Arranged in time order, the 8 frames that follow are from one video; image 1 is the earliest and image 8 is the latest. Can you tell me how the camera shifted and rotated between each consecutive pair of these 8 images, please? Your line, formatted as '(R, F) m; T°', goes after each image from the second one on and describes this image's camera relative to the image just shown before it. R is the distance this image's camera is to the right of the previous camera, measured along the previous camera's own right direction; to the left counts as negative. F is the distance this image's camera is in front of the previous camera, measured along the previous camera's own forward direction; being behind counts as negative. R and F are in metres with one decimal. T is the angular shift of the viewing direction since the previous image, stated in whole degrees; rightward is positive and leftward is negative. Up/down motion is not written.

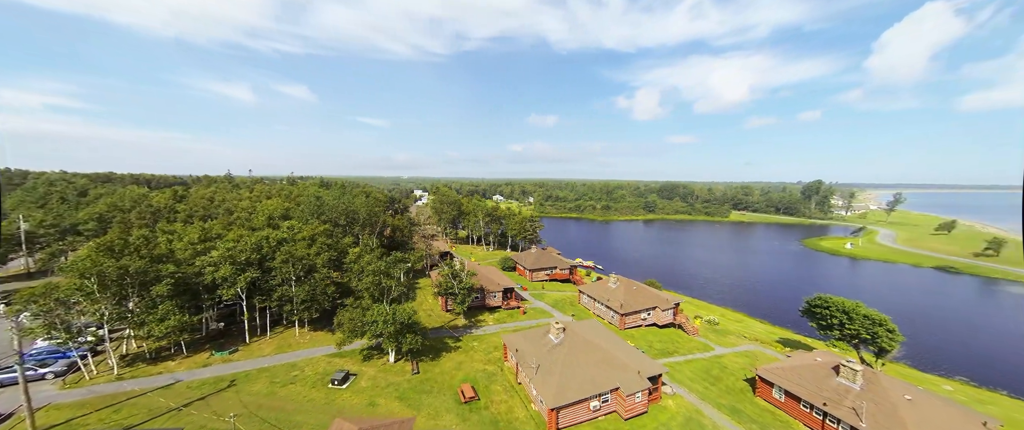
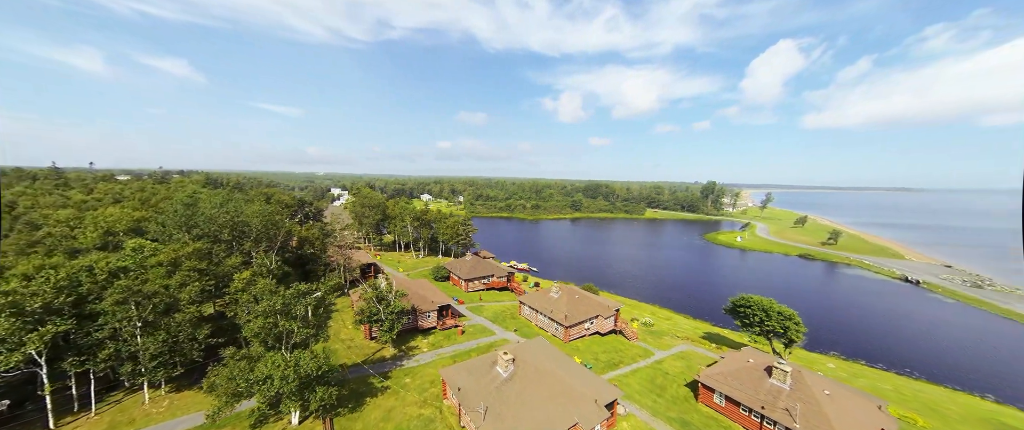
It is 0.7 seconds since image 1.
(-0.6, +3.2) m; +13°
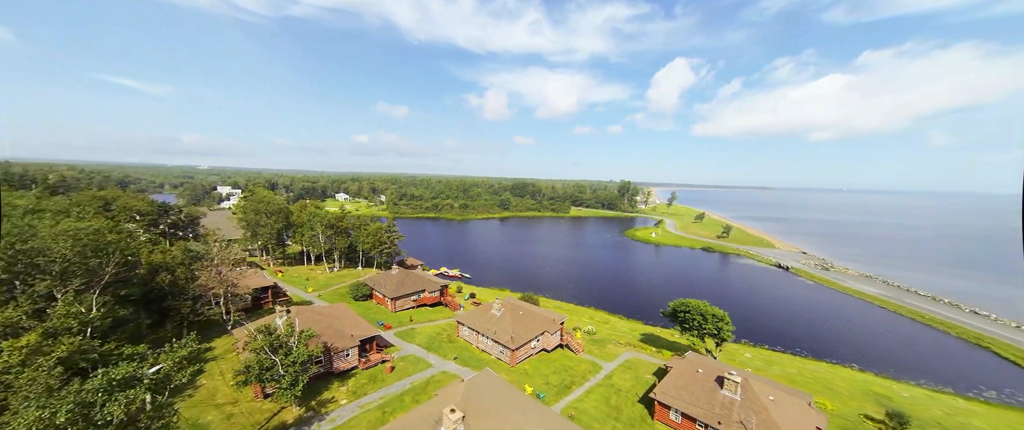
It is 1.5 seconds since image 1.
(-0.9, +3.7) m; +13°
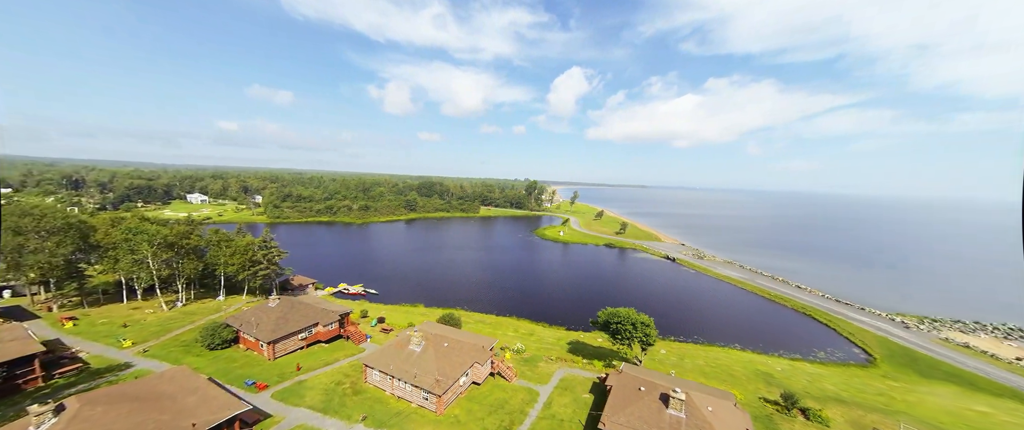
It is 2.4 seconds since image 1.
(-1.0, +4.3) m; +16°
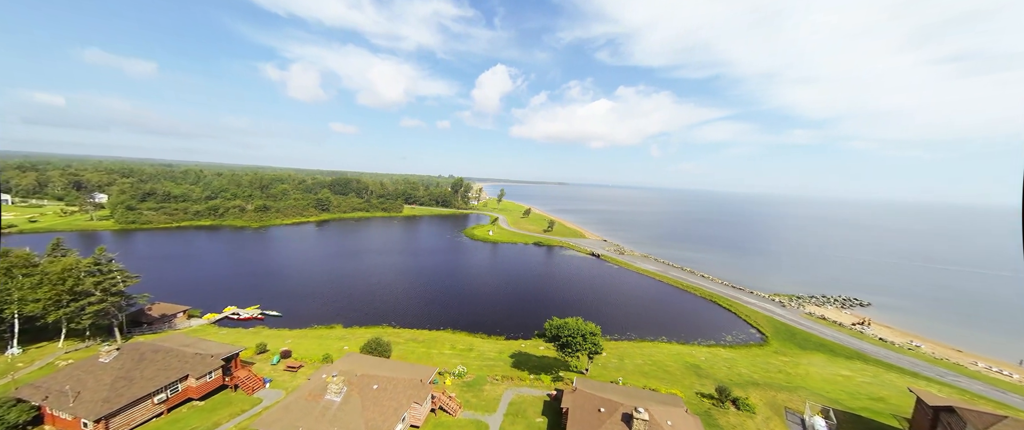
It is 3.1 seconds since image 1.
(-1.2, +3.4) m; +13°
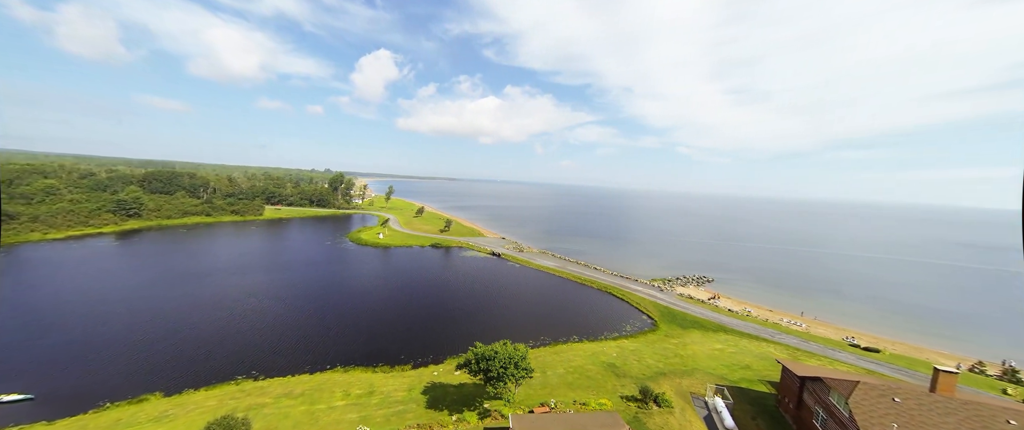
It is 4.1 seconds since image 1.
(-1.6, +4.9) m; +19°
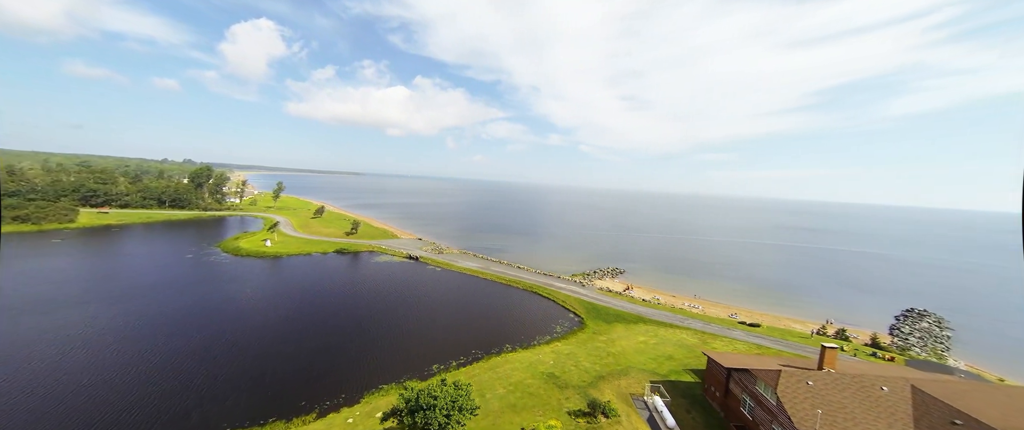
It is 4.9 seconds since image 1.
(-1.4, +4.1) m; +15°
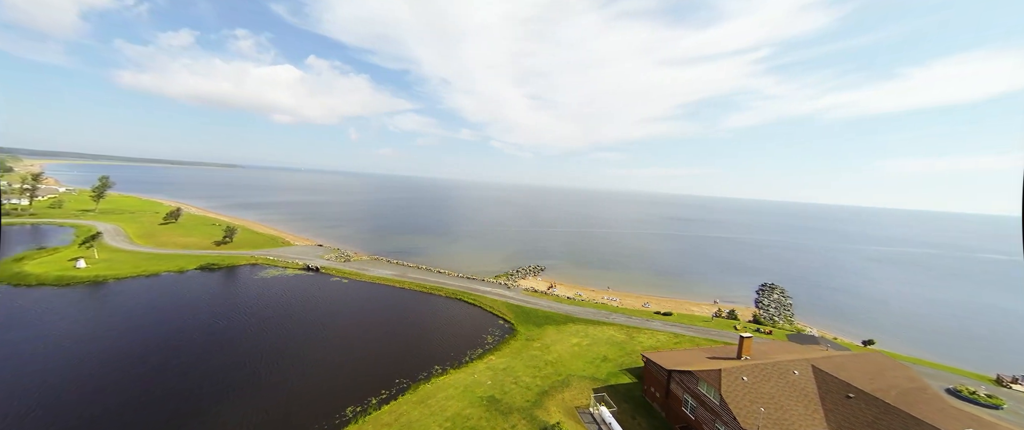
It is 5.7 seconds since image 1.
(-1.5, +4.3) m; +15°
